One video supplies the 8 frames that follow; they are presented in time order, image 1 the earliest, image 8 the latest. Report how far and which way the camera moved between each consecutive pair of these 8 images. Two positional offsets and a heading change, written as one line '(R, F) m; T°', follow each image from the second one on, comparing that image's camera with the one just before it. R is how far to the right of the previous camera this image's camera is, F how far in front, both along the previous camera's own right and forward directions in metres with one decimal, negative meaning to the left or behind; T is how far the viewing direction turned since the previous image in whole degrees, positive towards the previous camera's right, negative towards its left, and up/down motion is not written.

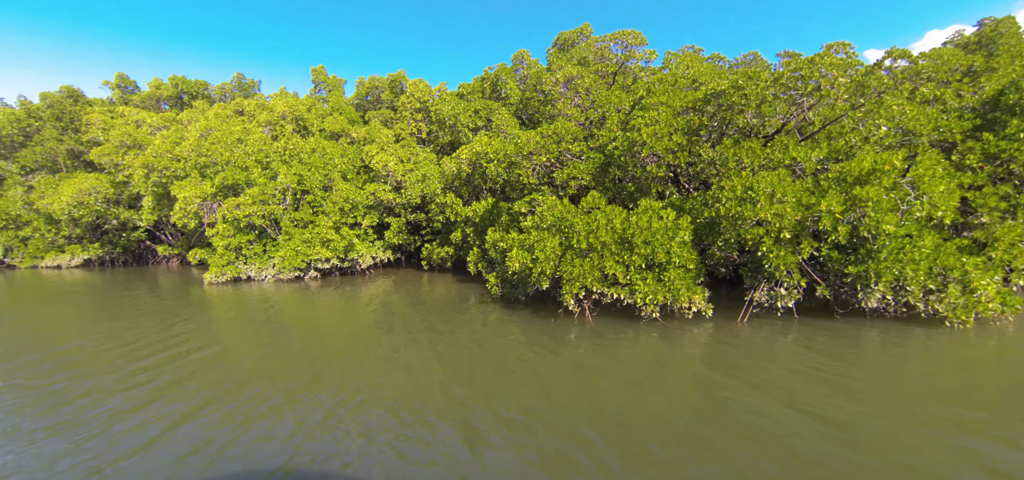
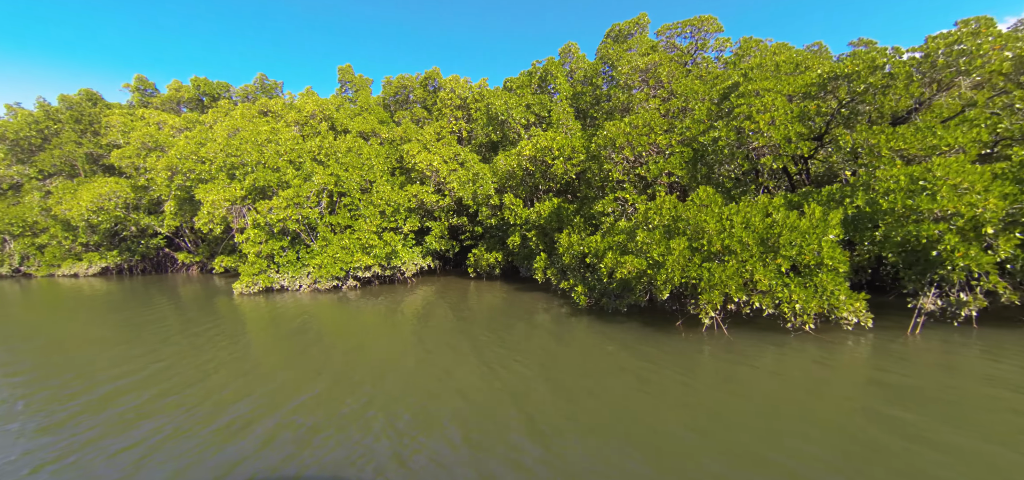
(-2.2, +1.4) m; 0°
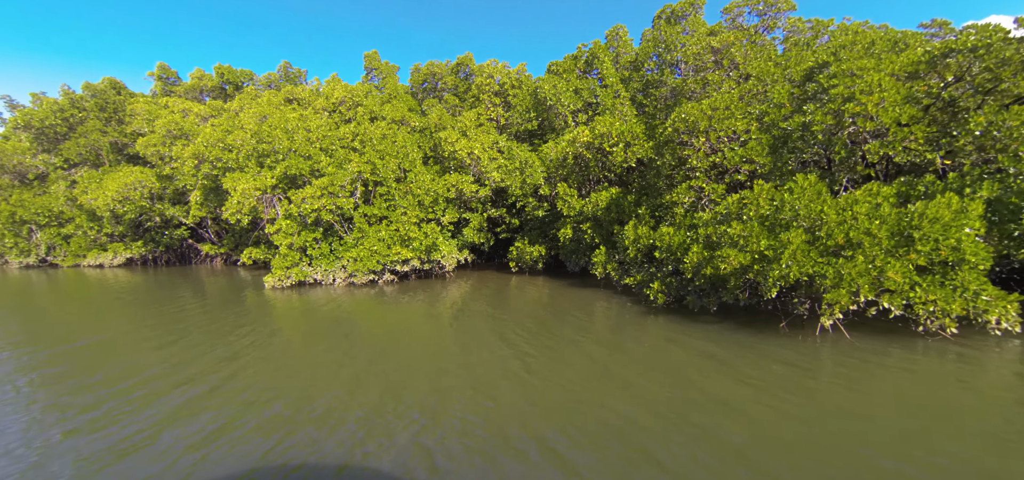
(-1.5, +0.8) m; -1°
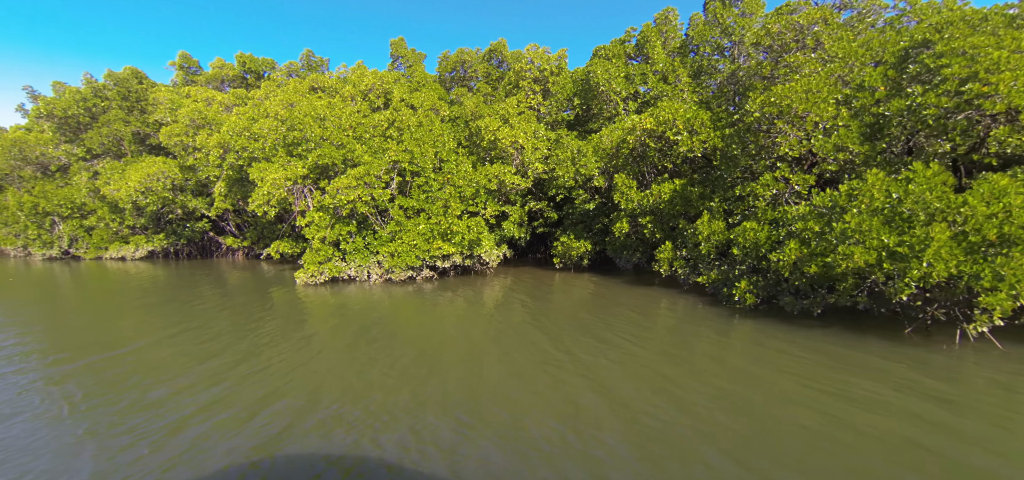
(-1.5, +0.8) m; -1°
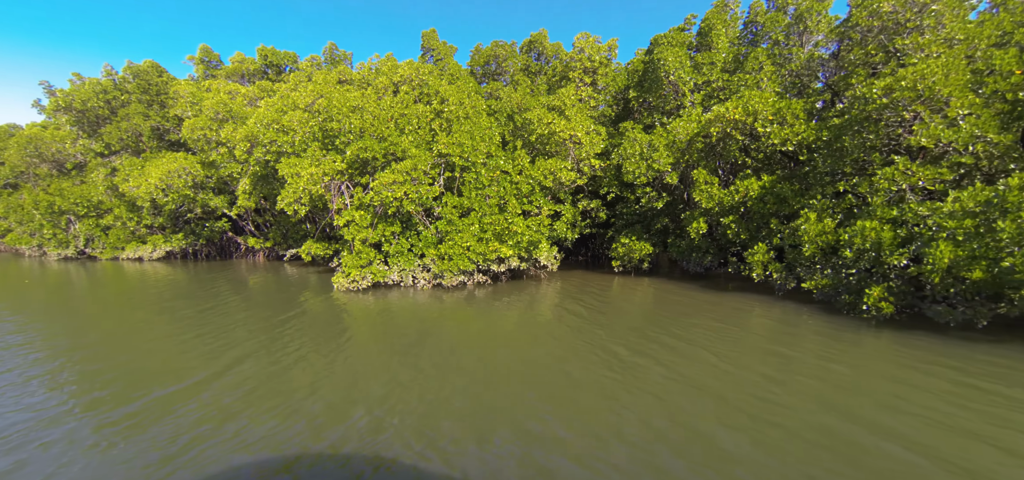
(-2.0, +1.1) m; 0°
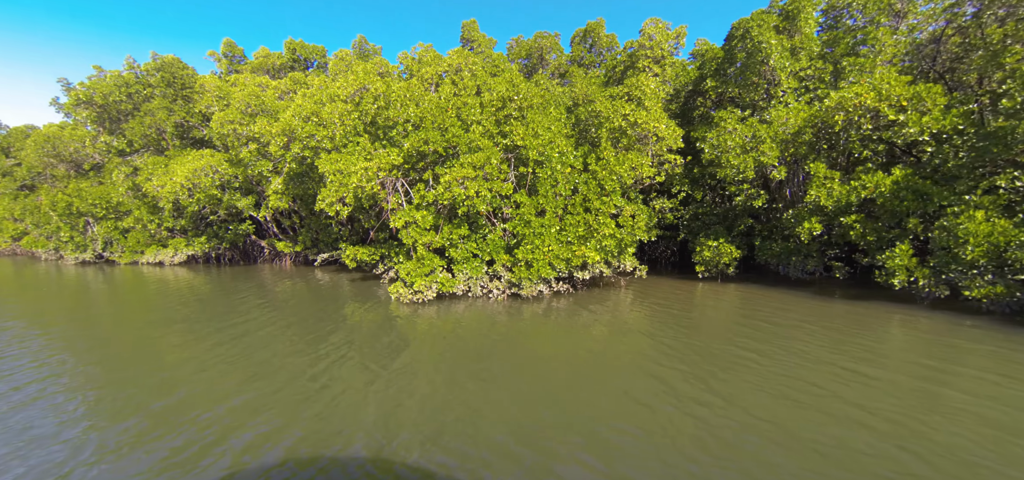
(-2.4, +1.4) m; 0°
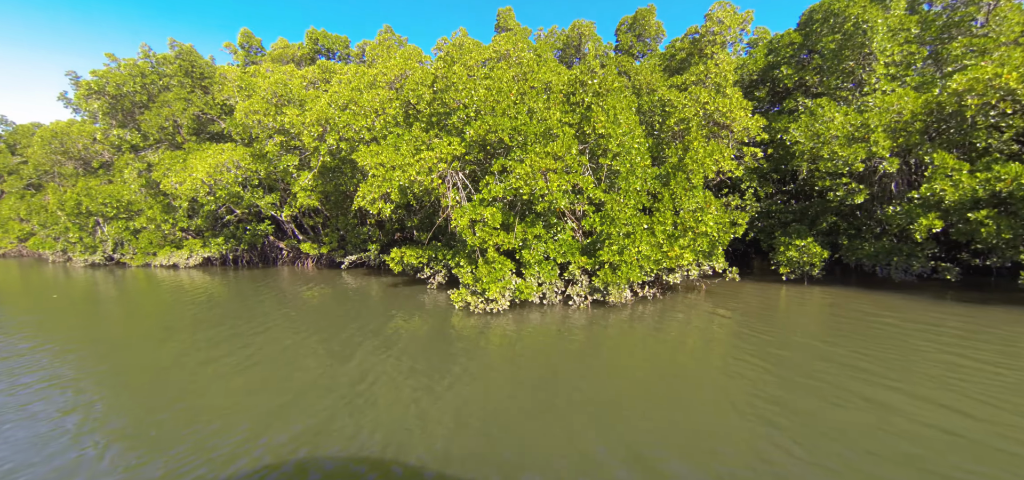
(-2.2, +1.2) m; +1°
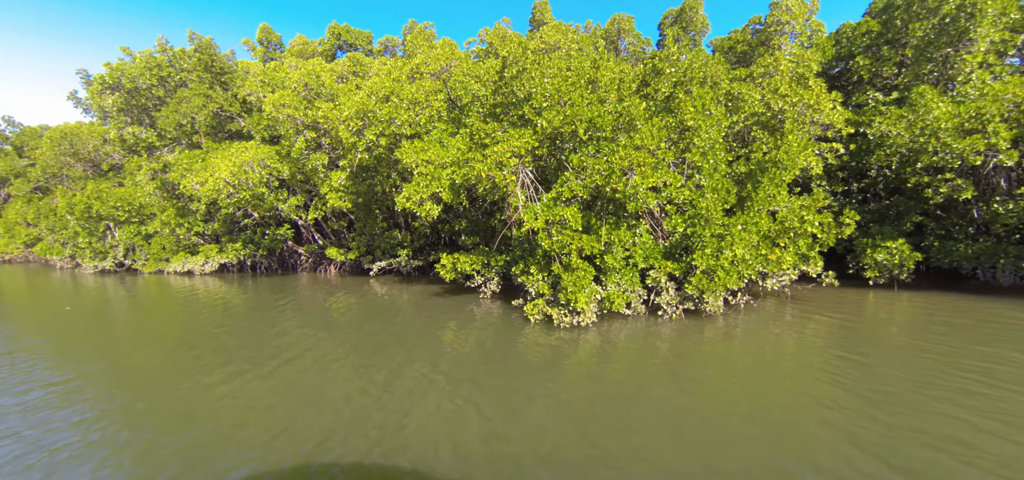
(-2.0, +1.0) m; +1°
